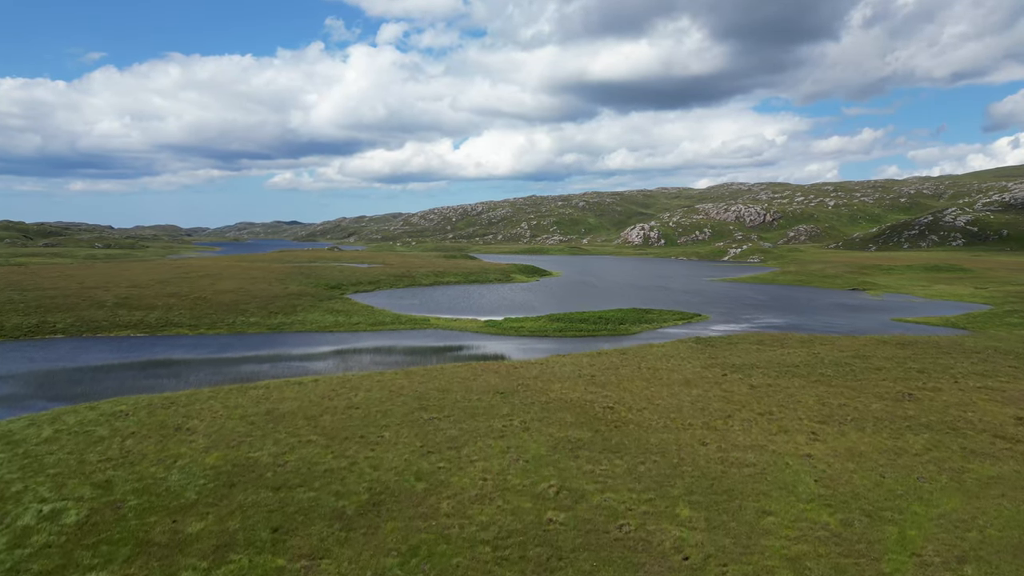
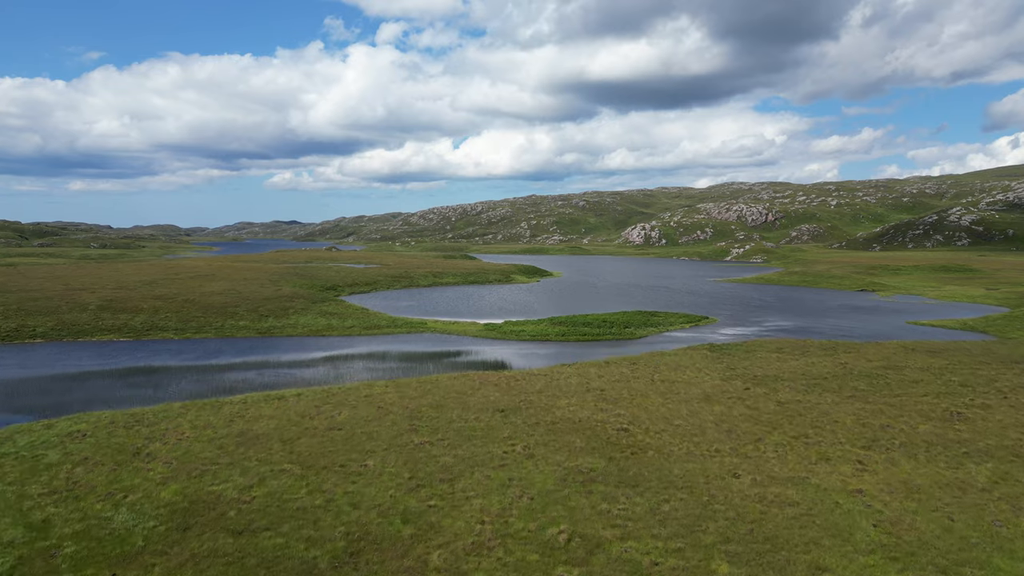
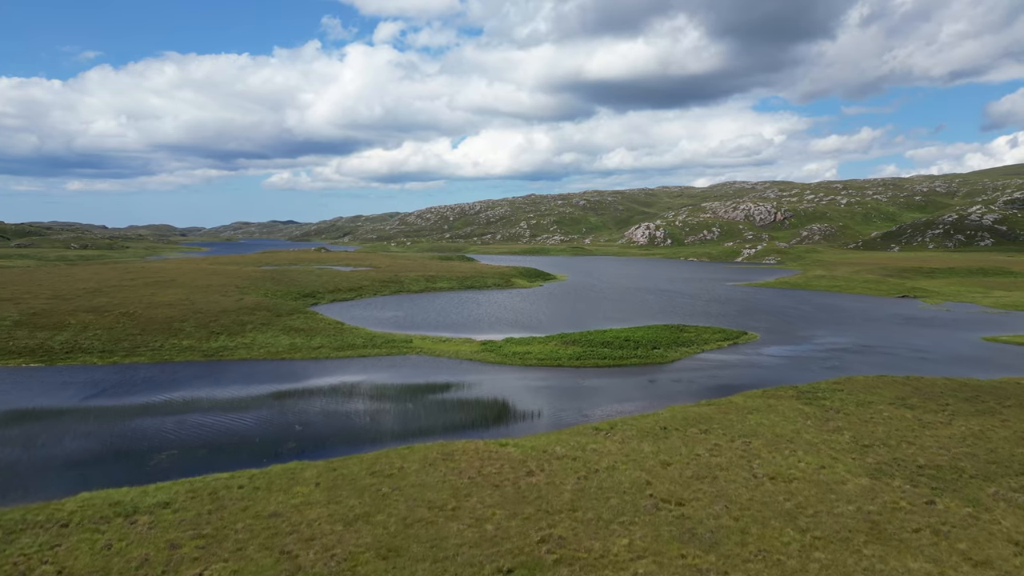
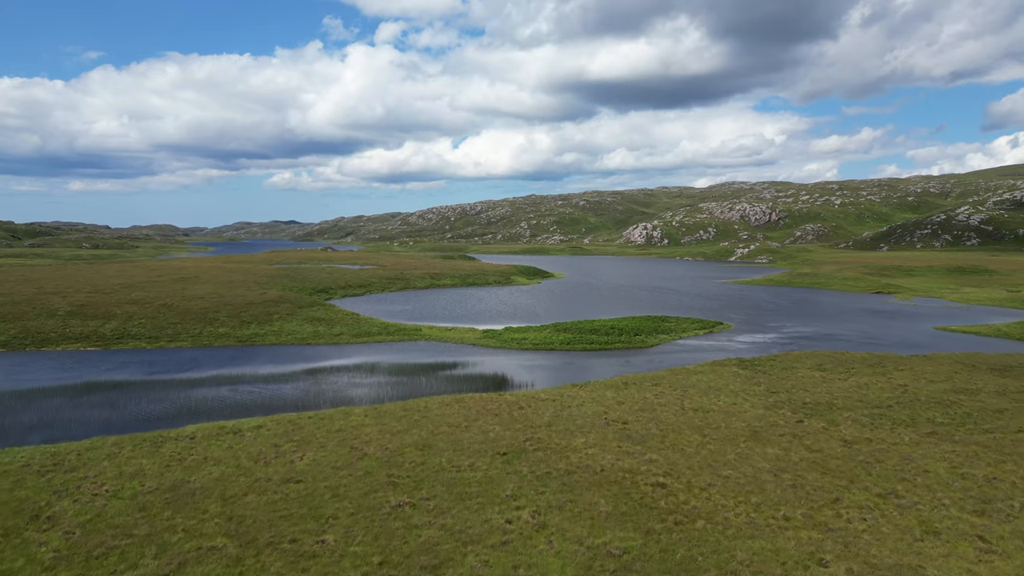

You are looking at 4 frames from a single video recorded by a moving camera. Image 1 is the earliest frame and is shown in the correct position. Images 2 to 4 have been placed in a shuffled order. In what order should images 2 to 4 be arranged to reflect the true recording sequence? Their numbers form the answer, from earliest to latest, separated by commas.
2, 4, 3
